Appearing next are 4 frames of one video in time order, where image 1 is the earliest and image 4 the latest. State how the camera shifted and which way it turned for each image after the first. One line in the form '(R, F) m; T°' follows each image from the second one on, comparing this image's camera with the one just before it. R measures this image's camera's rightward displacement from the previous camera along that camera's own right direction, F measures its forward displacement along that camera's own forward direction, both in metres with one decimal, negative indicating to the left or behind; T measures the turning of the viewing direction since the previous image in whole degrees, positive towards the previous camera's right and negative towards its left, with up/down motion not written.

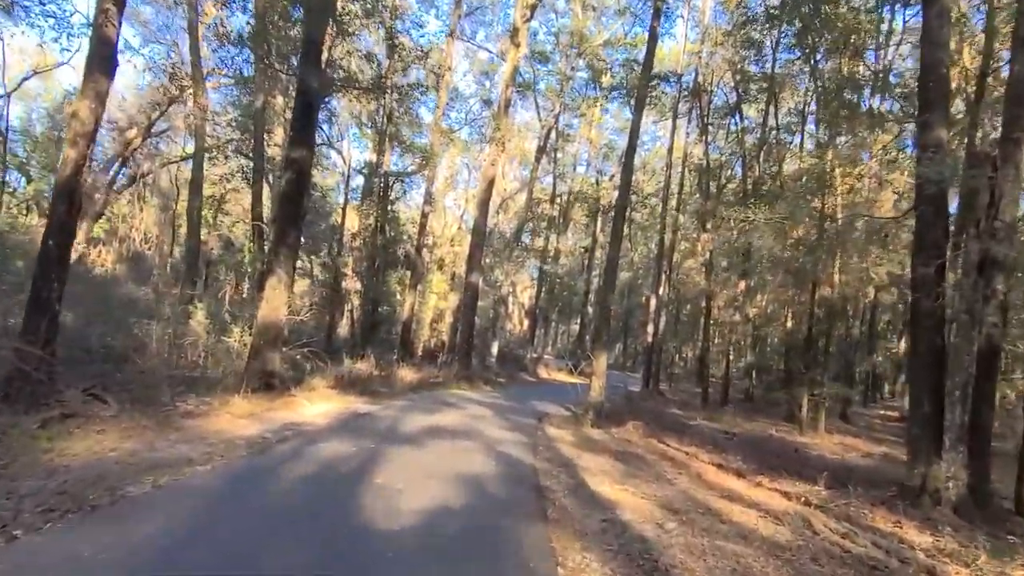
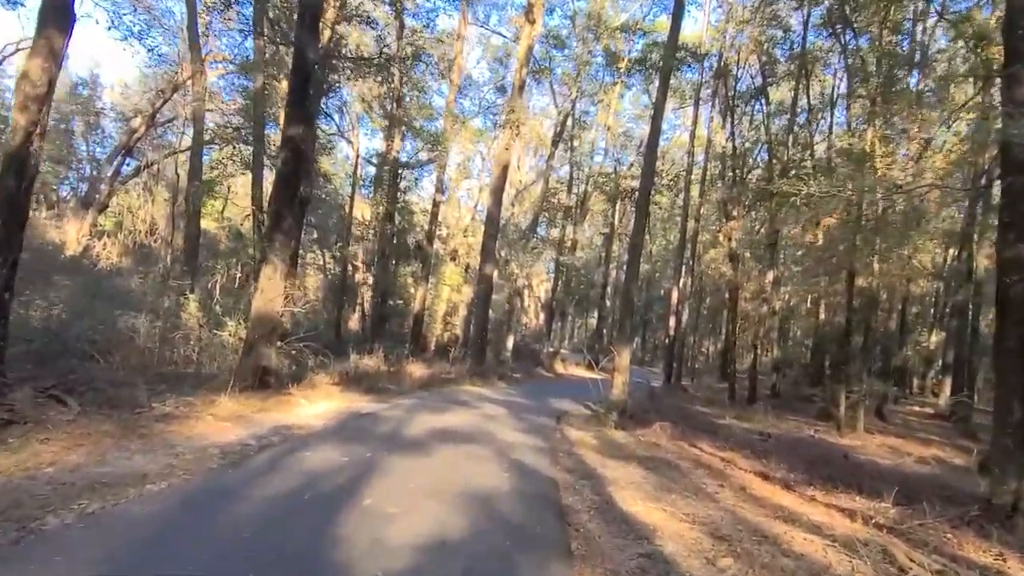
(0.0, +1.1) m; -1°
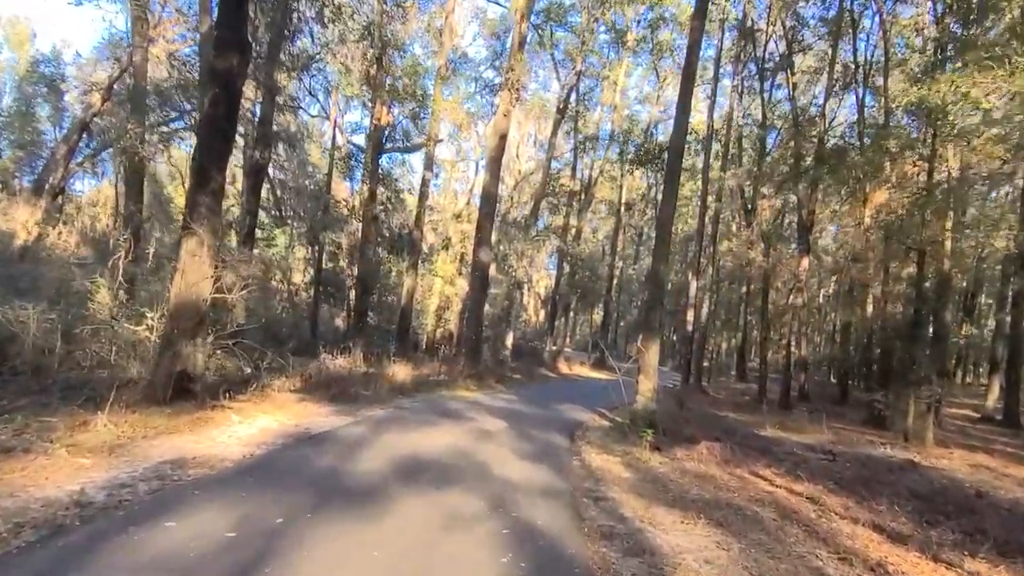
(0.0, +2.8) m; 0°
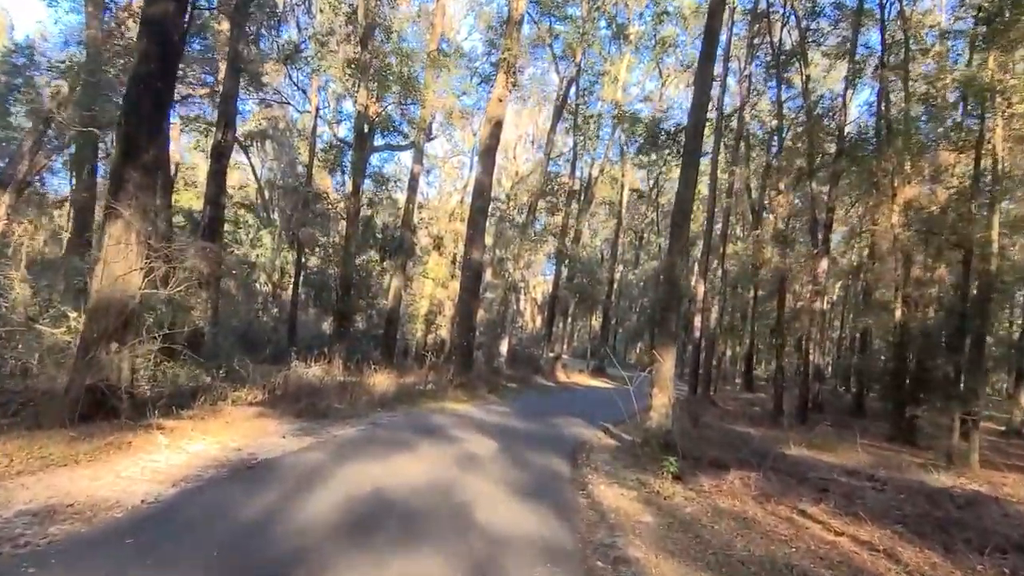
(0.0, +1.6) m; 0°
